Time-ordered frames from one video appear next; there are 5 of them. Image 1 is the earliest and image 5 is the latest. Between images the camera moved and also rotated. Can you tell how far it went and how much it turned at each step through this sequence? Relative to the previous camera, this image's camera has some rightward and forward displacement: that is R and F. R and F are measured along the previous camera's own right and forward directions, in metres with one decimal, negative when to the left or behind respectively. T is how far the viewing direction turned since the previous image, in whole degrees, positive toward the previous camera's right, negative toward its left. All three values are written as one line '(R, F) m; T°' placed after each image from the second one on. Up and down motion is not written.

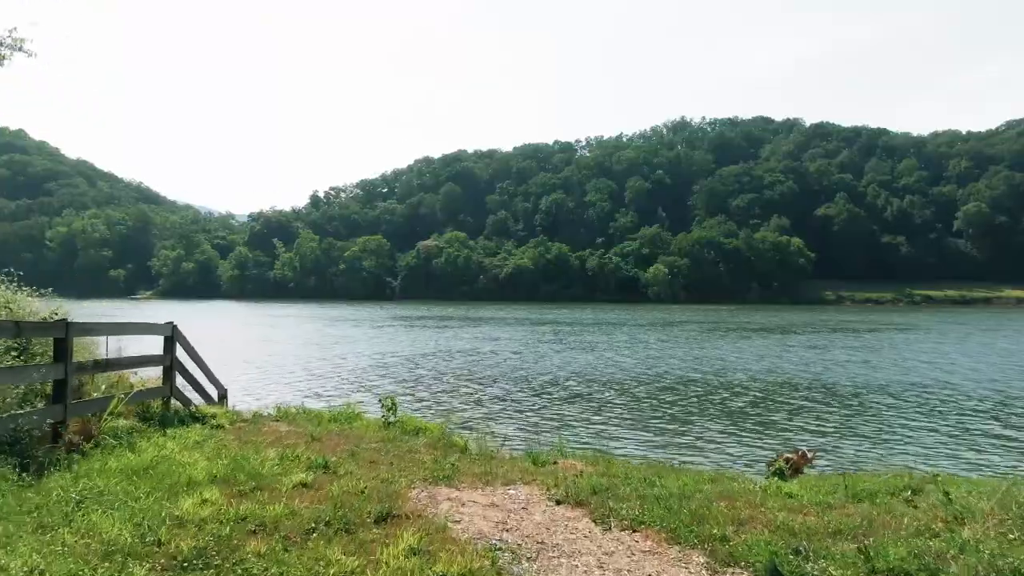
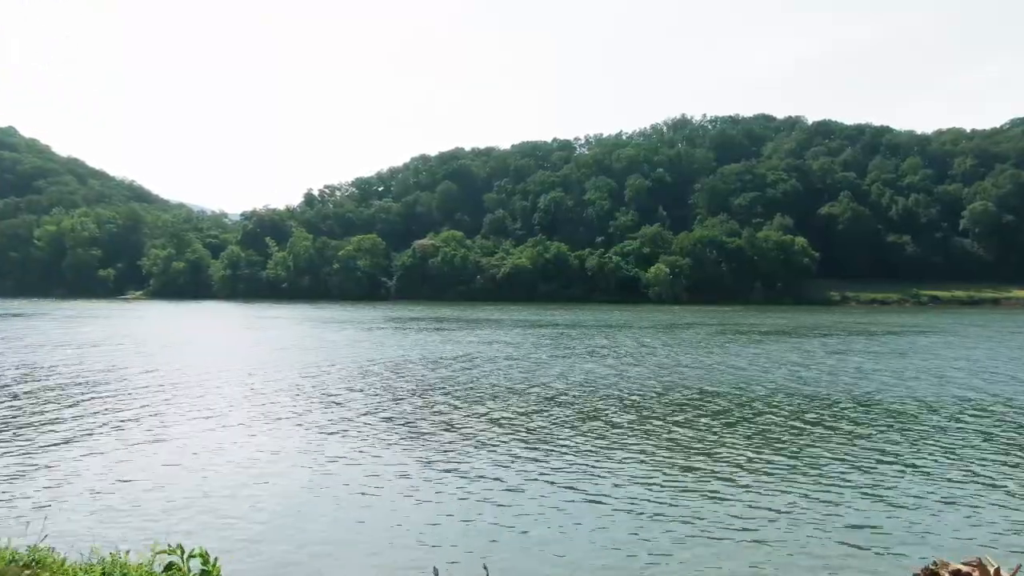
(+0.1, +2.6) m; 0°
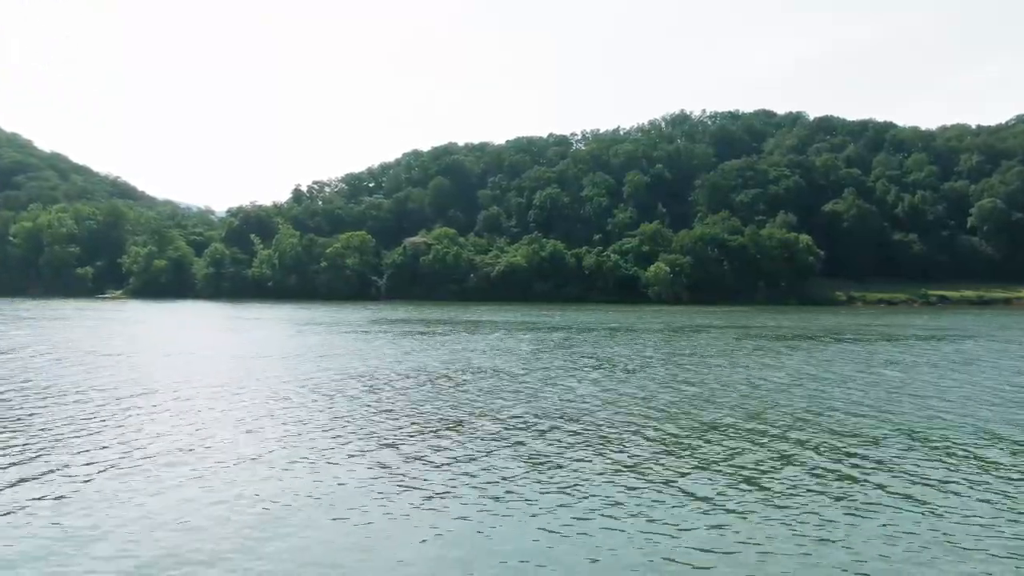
(+0.1, +4.2) m; 0°
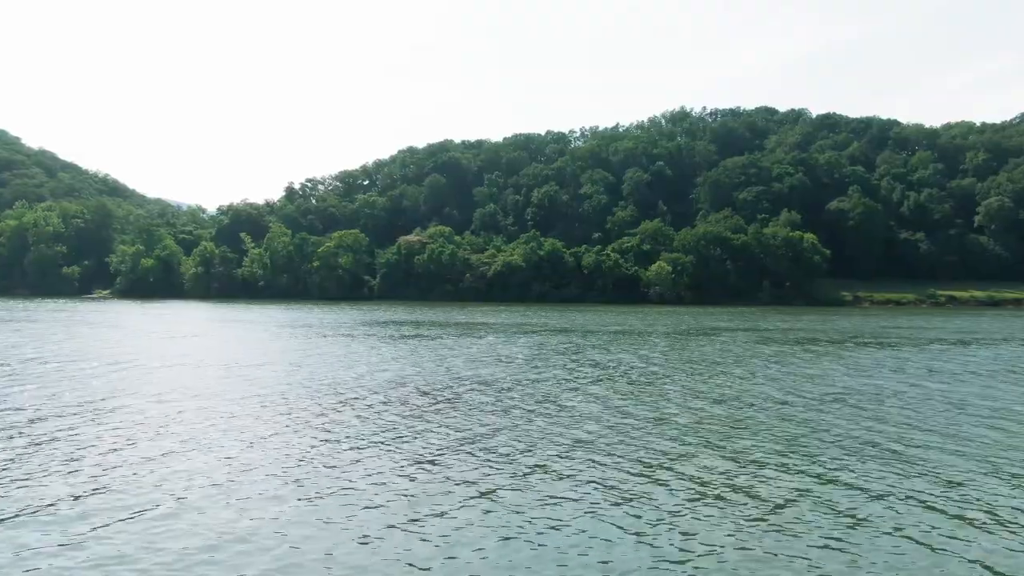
(+0.1, +3.0) m; 0°
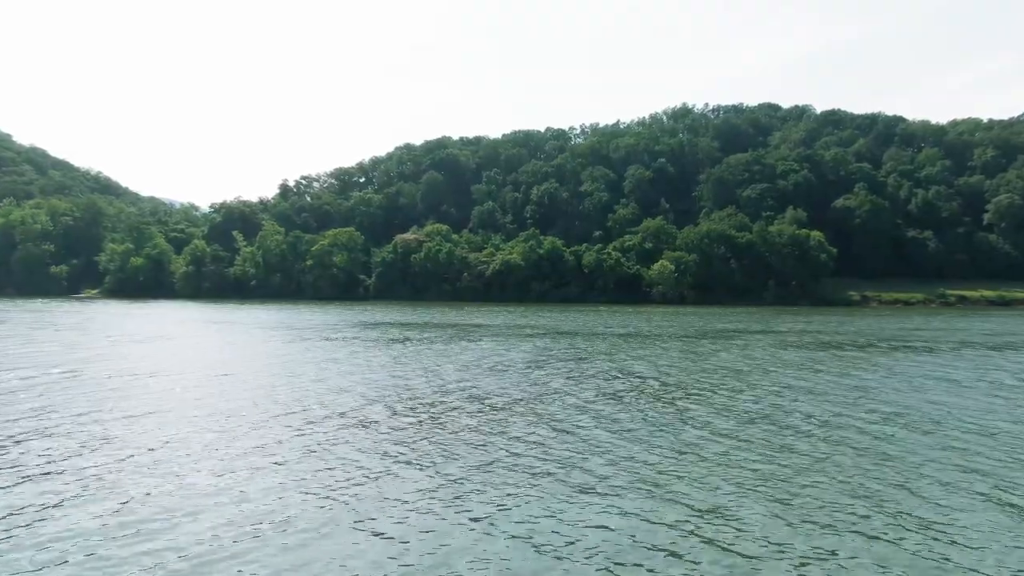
(+0.1, +2.8) m; 0°
